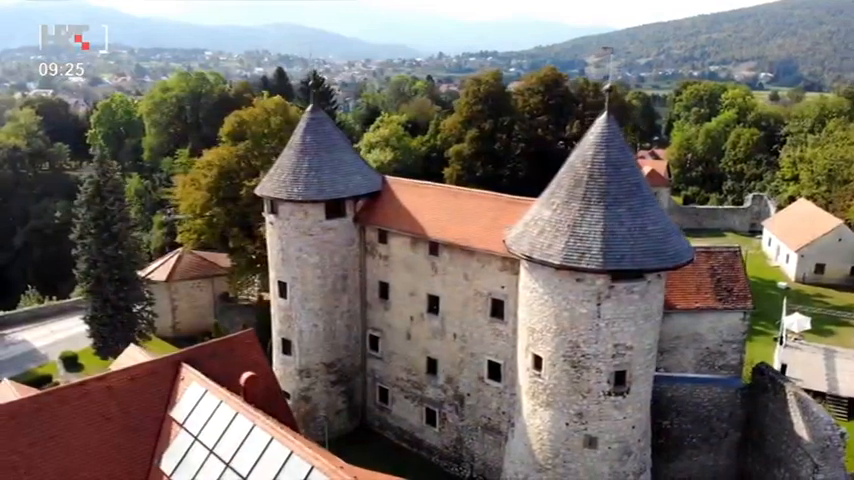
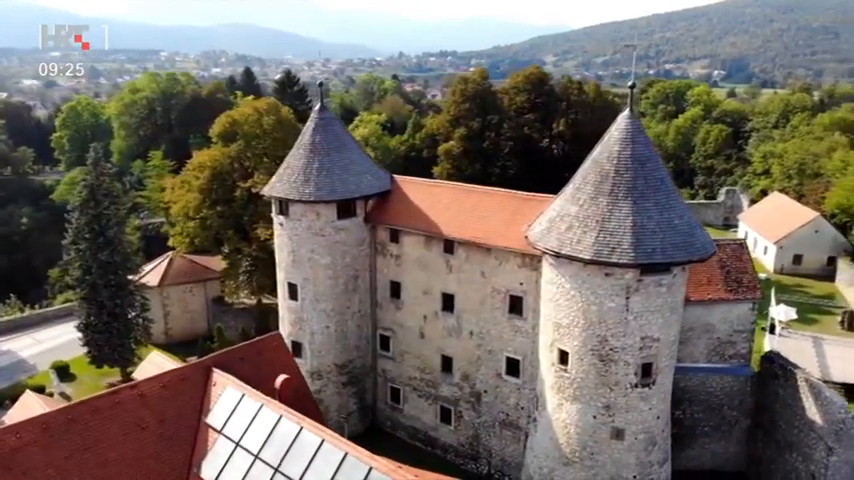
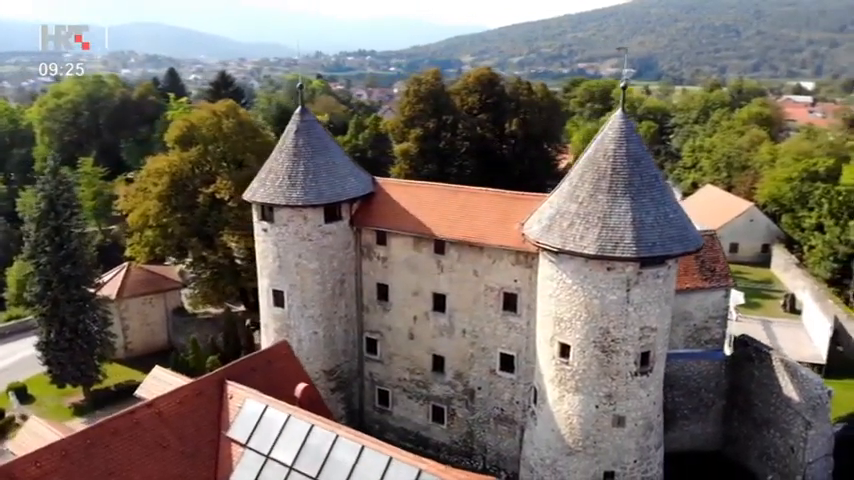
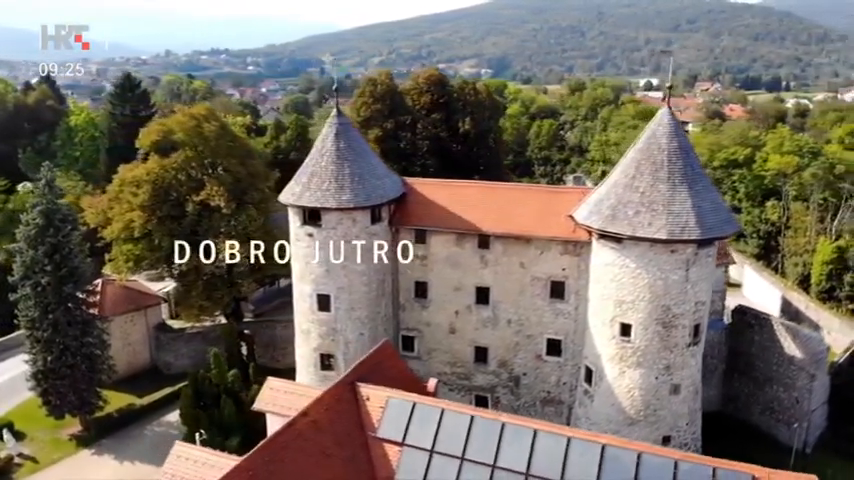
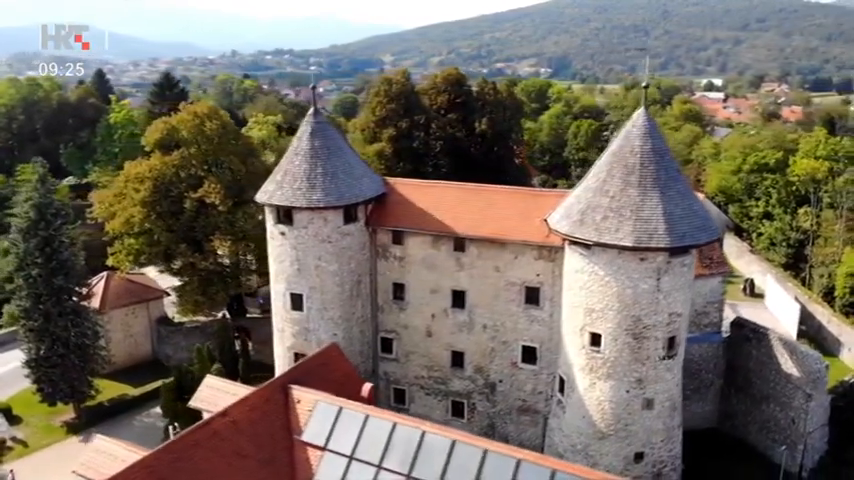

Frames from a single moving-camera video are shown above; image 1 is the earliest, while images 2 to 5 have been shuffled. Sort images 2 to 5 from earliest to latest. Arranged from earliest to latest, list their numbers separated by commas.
2, 3, 5, 4
